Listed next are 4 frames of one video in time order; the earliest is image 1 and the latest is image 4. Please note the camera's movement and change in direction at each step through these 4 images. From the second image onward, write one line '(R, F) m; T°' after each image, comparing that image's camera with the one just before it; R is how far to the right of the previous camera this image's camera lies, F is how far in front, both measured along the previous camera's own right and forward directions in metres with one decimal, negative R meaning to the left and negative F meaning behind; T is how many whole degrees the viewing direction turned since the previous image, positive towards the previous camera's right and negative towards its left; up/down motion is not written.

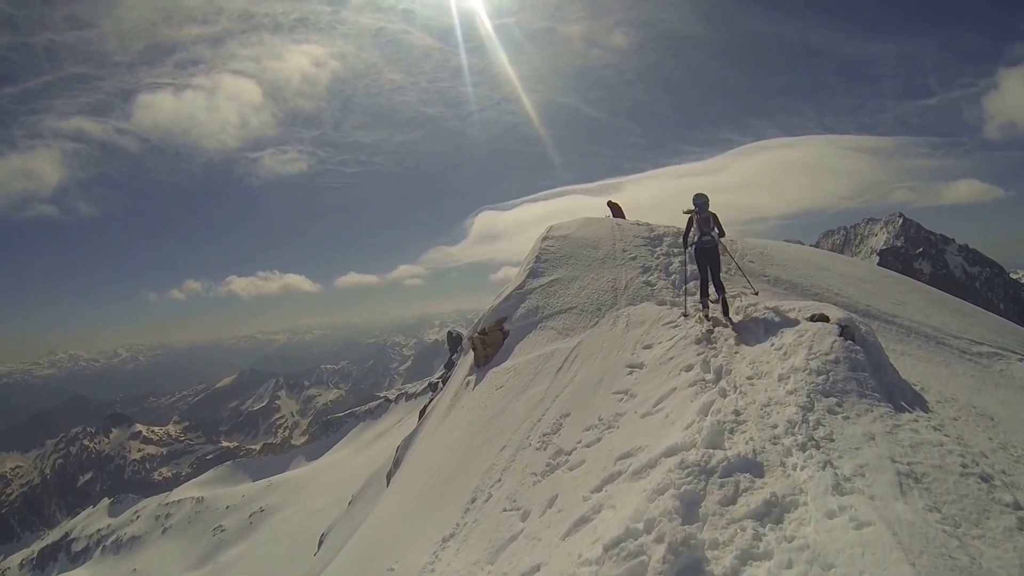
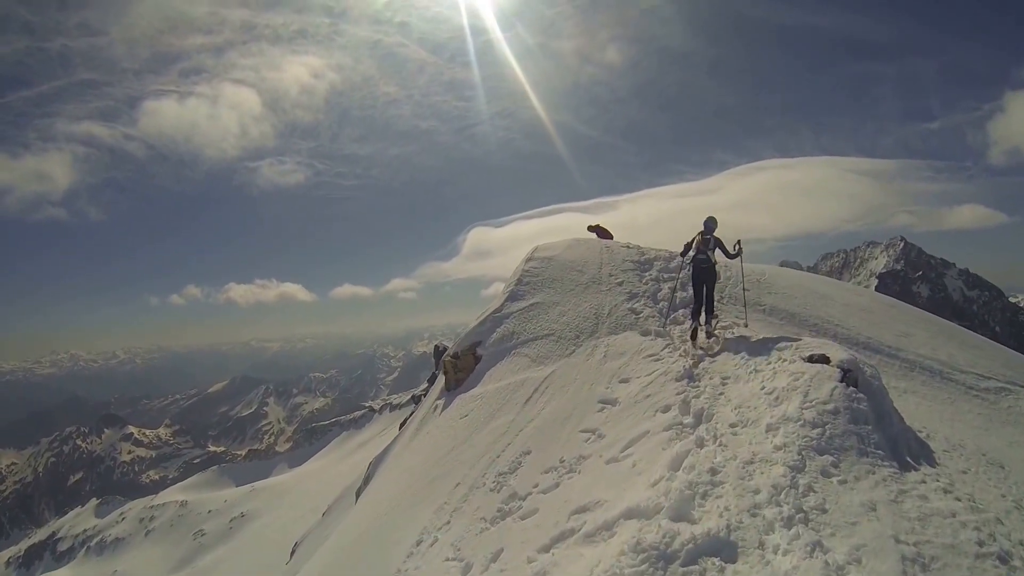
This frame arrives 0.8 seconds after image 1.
(+1.1, +1.9) m; 0°
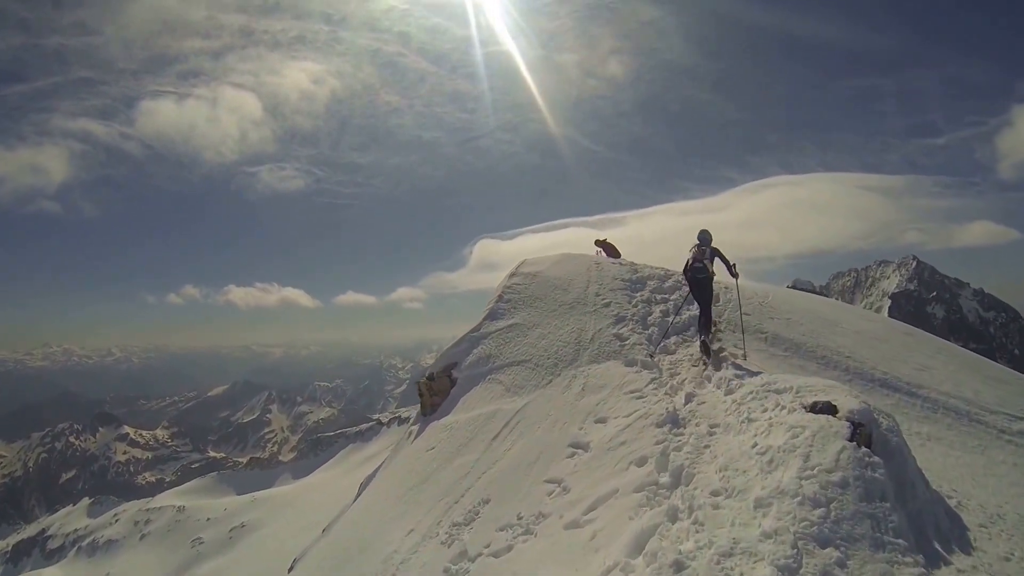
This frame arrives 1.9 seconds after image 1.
(+1.6, +2.7) m; -1°
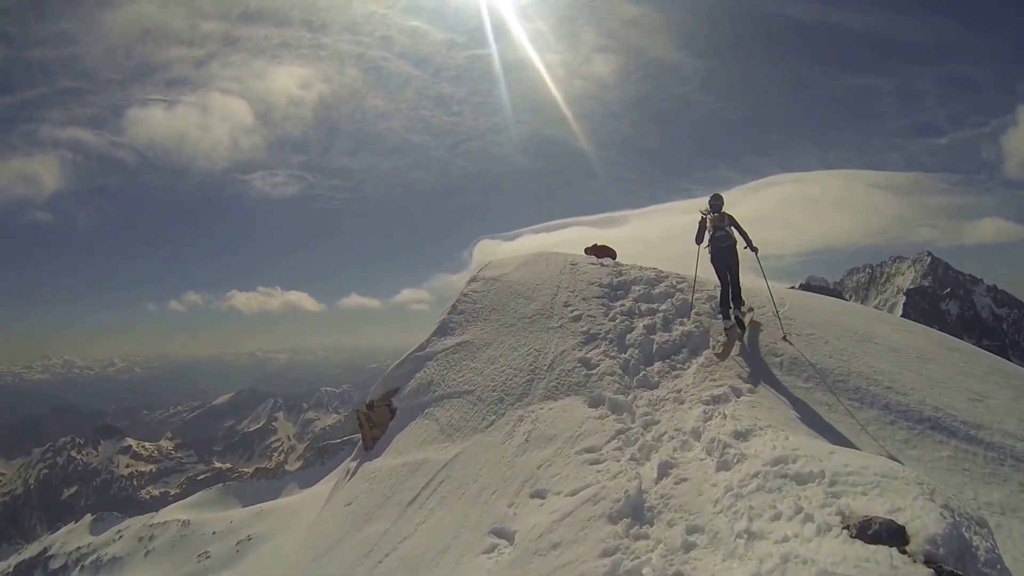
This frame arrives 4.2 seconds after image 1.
(+2.6, +5.7) m; -1°
